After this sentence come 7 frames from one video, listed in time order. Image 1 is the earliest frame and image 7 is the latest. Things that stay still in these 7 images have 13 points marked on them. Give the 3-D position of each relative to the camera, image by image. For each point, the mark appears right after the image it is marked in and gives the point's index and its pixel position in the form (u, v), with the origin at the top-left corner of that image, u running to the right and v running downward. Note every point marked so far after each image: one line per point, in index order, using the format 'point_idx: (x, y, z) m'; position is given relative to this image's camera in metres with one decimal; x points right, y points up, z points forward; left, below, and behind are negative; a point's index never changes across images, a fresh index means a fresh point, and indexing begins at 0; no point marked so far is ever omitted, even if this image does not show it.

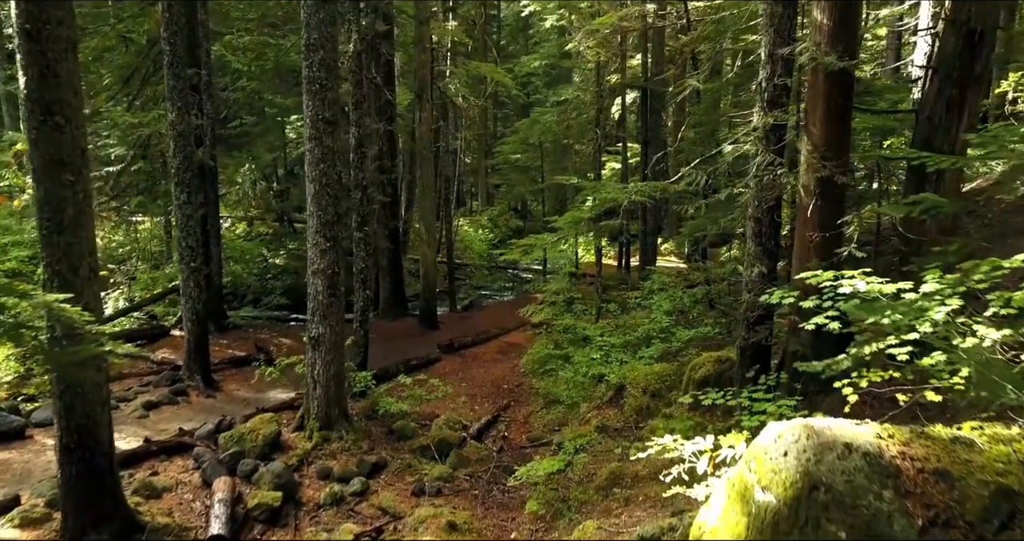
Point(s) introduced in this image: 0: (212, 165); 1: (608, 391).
0: (-6.7, +2.4, +13.8) m
1: (+1.6, -2.0, +10.6) m
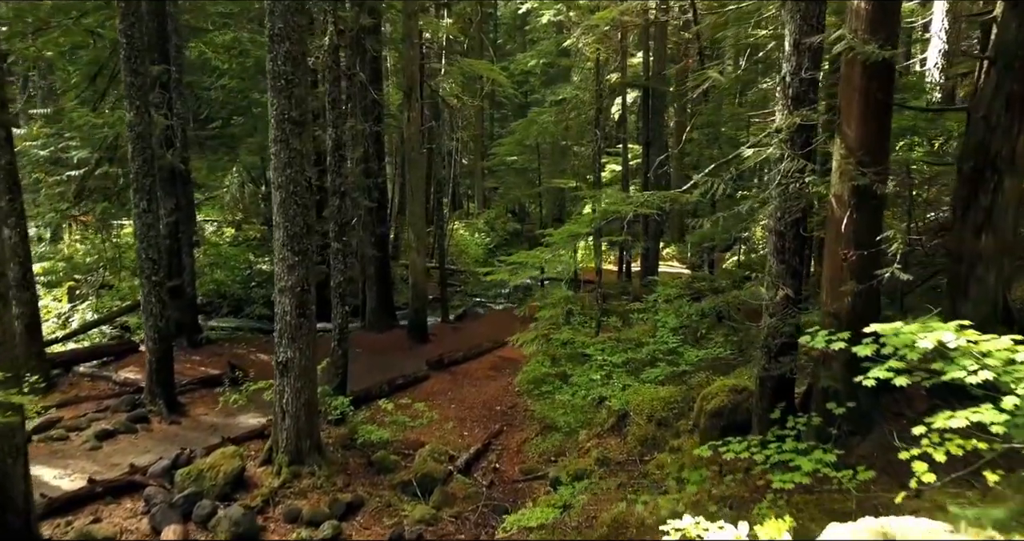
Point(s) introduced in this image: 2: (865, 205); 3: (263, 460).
0: (-6.9, +2.1, +12.9) m
1: (+1.5, -2.3, +9.7) m
2: (+3.4, +0.6, +5.9) m
3: (-3.5, -2.7, +8.6) m
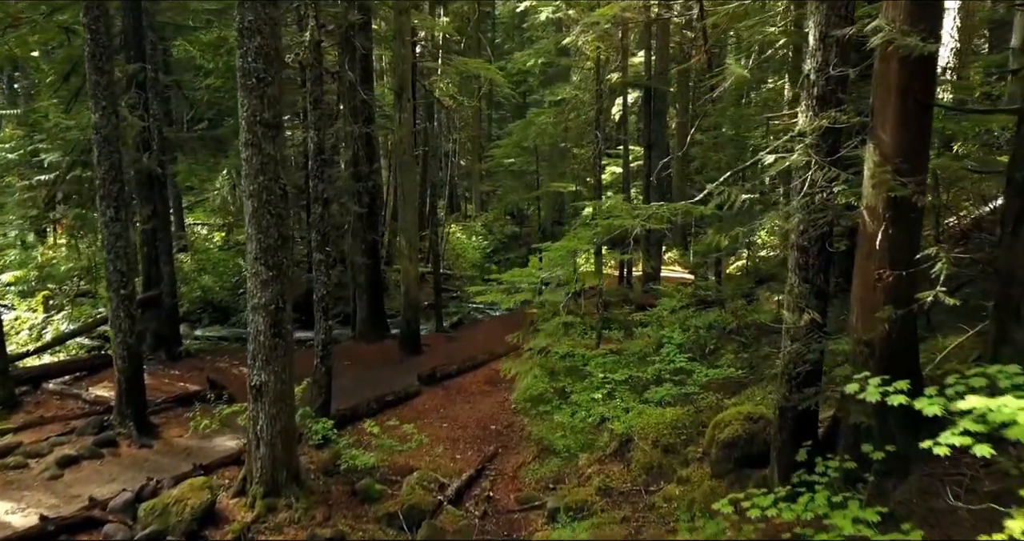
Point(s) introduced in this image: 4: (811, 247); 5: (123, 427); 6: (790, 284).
0: (-6.9, +1.9, +12.2) m
1: (+1.4, -2.5, +9.0) m
2: (+3.3, +0.4, +5.2) m
3: (-3.5, -2.8, +8.0) m
4: (+2.8, +0.2, +5.8) m
5: (-6.0, -2.4, +9.5) m
6: (+2.7, -0.1, +5.9) m
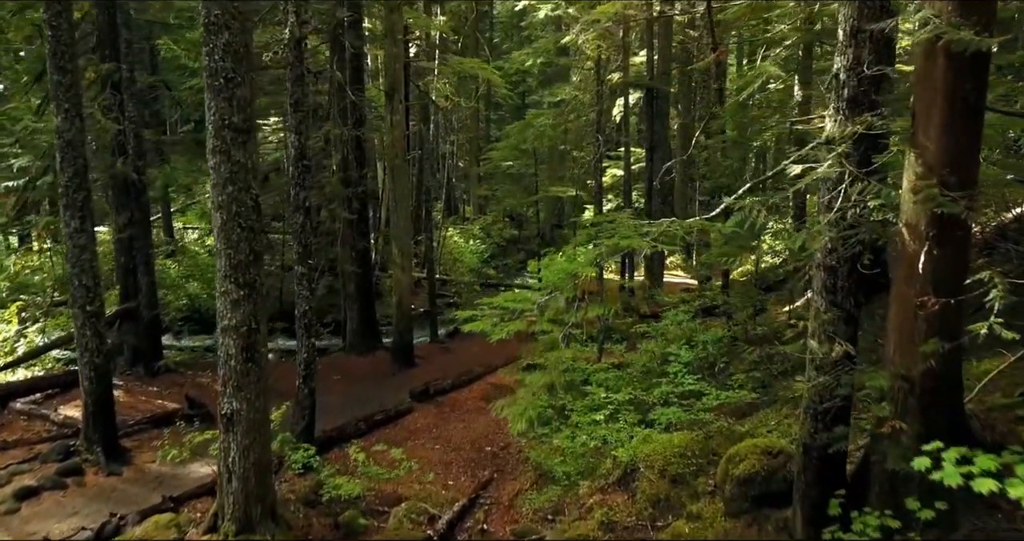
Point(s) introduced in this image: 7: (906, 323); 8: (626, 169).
0: (-7.0, +1.7, +11.6) m
1: (+1.4, -2.7, +8.4) m
2: (+3.2, +0.2, +4.6) m
3: (-3.6, -3.0, +7.3) m
4: (+2.7, 0.0, +5.1) m
5: (-6.1, -2.6, +8.9) m
6: (+2.6, -0.3, +5.3) m
7: (+3.1, -0.4, +4.8) m
8: (+3.6, +3.2, +19.5) m
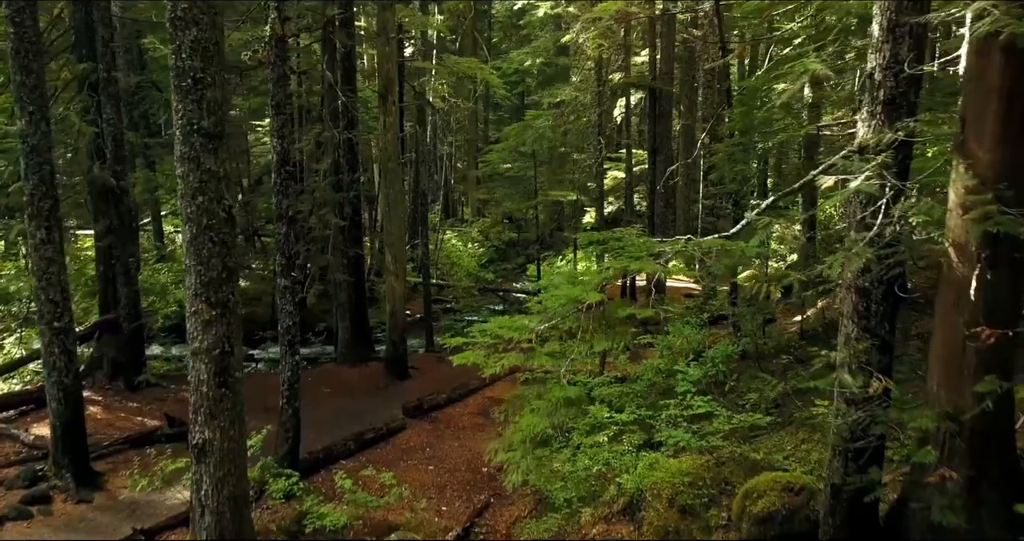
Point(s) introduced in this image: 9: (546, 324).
0: (-7.0, +1.5, +11.0) m
1: (+1.3, -2.8, +7.8) m
2: (+3.2, +0.1, +4.0) m
3: (-3.6, -3.2, +6.8) m
4: (+2.7, -0.1, +4.6) m
5: (-6.1, -2.8, +8.3) m
6: (+2.6, -0.5, +4.8) m
7: (+3.0, -0.6, +4.2) m
8: (+3.5, +3.0, +18.9) m
9: (+0.4, -0.7, +7.5) m
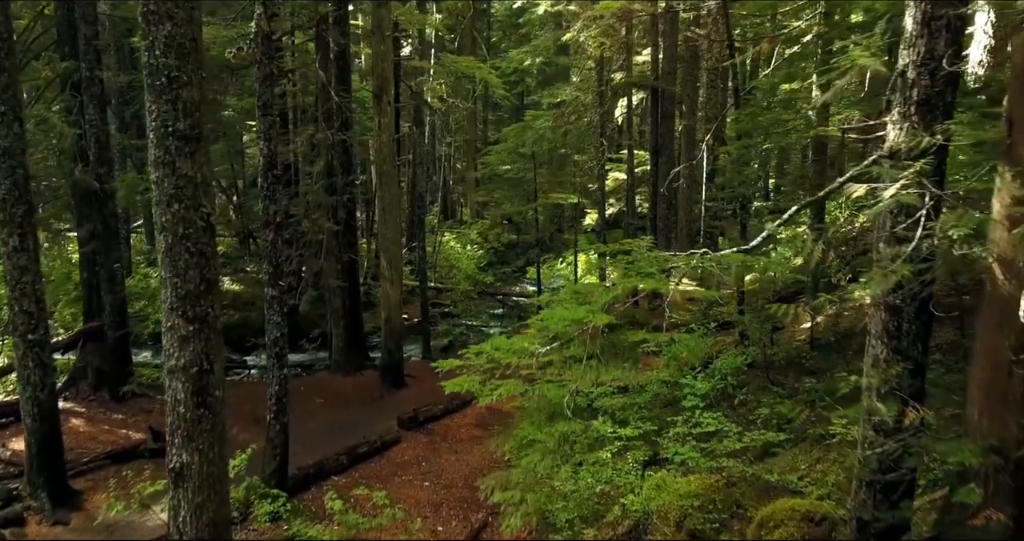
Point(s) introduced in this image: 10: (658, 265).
0: (-7.1, +1.4, +10.6) m
1: (+1.3, -3.0, +7.4) m
2: (+3.2, 0.0, +3.6) m
3: (-3.7, -3.3, +6.3) m
4: (+2.7, -0.3, +4.2) m
5: (-6.1, -2.9, +7.9) m
6: (+2.6, -0.6, +4.4) m
7: (+3.0, -0.7, +3.8) m
8: (+3.5, +2.9, +18.5) m
9: (+0.4, -0.8, +7.0) m
10: (+1.4, +0.2, +6.5) m
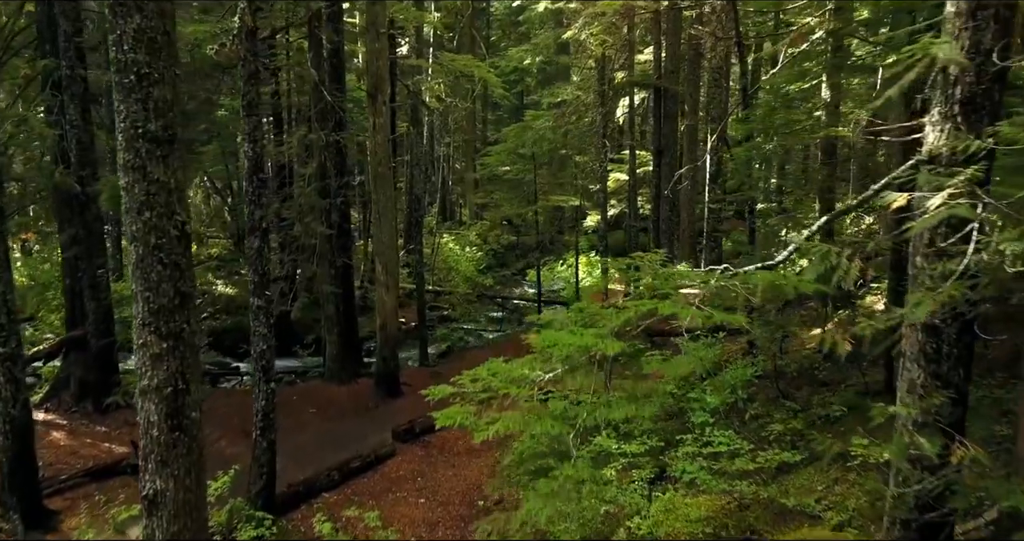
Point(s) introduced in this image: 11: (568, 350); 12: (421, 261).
0: (-7.1, +1.3, +10.2) m
1: (+1.3, -3.1, +7.0) m
2: (+3.2, -0.2, +3.2) m
3: (-3.7, -3.4, +5.9) m
4: (+2.7, -0.4, +3.8) m
5: (-6.1, -3.0, +7.5) m
6: (+2.6, -0.7, +3.9) m
7: (+3.0, -0.8, +3.4) m
8: (+3.5, +2.8, +18.1) m
9: (+0.4, -0.9, +6.6) m
10: (+1.4, +0.1, +6.0) m
11: (+0.6, -0.7, +6.2) m
12: (-2.5, +0.3, +16.5) m
